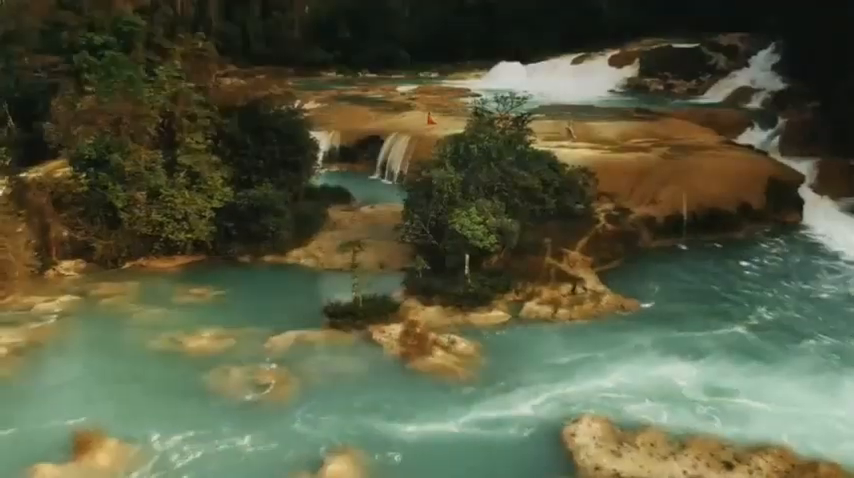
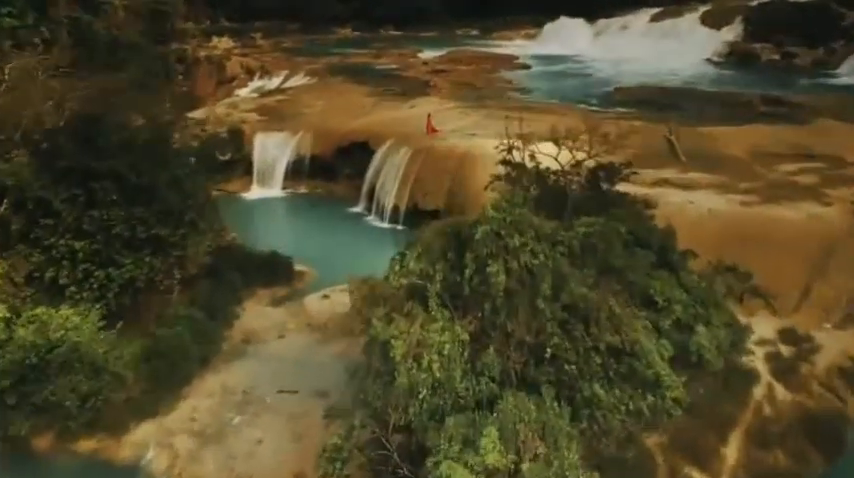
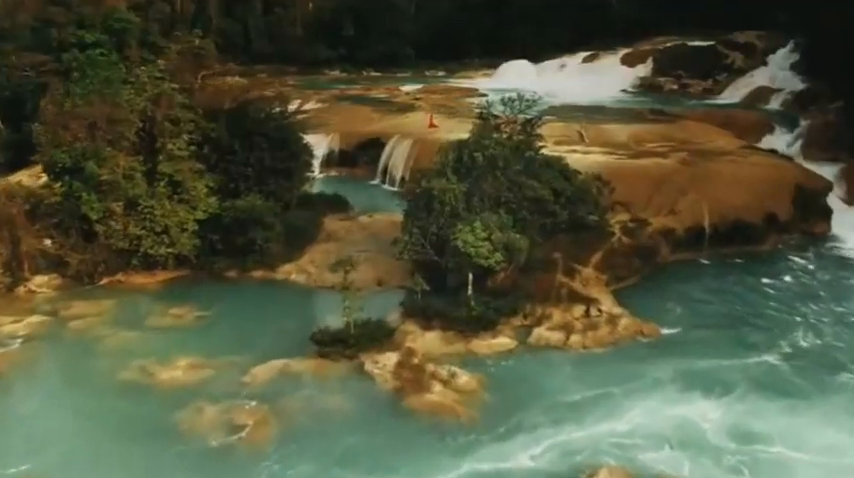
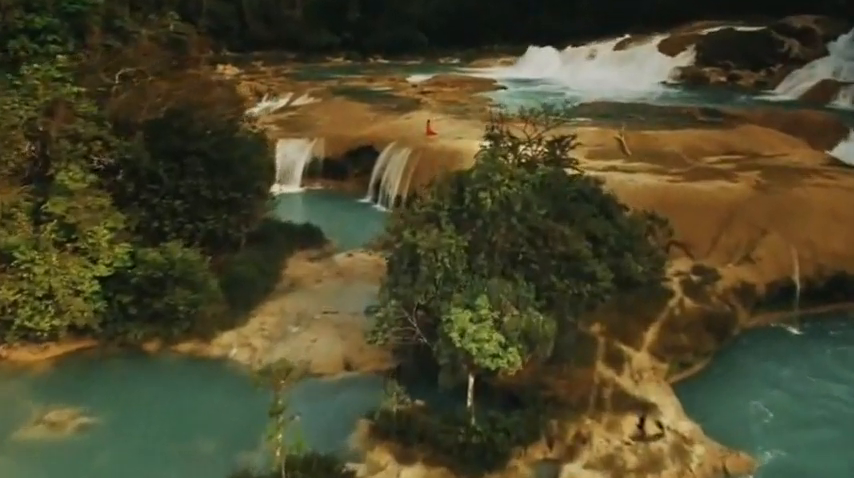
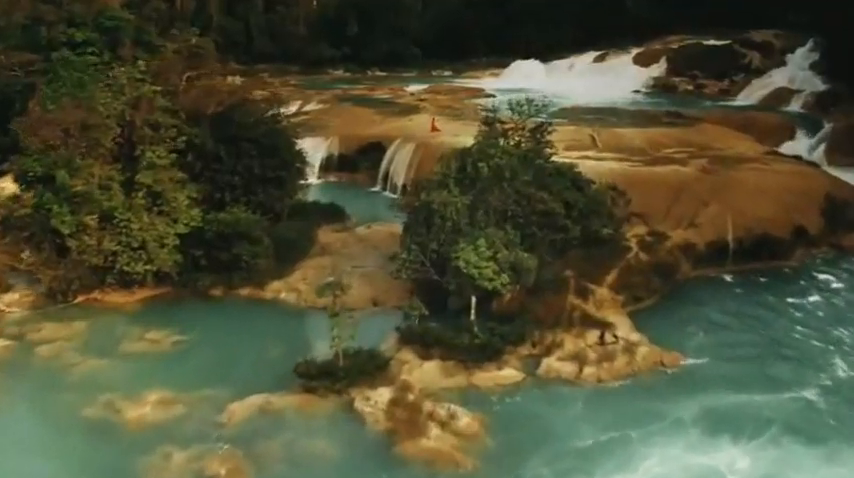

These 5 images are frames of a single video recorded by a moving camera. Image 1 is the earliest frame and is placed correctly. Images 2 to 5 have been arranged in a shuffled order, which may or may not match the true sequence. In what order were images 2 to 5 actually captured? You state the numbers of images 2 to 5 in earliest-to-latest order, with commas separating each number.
3, 5, 4, 2
